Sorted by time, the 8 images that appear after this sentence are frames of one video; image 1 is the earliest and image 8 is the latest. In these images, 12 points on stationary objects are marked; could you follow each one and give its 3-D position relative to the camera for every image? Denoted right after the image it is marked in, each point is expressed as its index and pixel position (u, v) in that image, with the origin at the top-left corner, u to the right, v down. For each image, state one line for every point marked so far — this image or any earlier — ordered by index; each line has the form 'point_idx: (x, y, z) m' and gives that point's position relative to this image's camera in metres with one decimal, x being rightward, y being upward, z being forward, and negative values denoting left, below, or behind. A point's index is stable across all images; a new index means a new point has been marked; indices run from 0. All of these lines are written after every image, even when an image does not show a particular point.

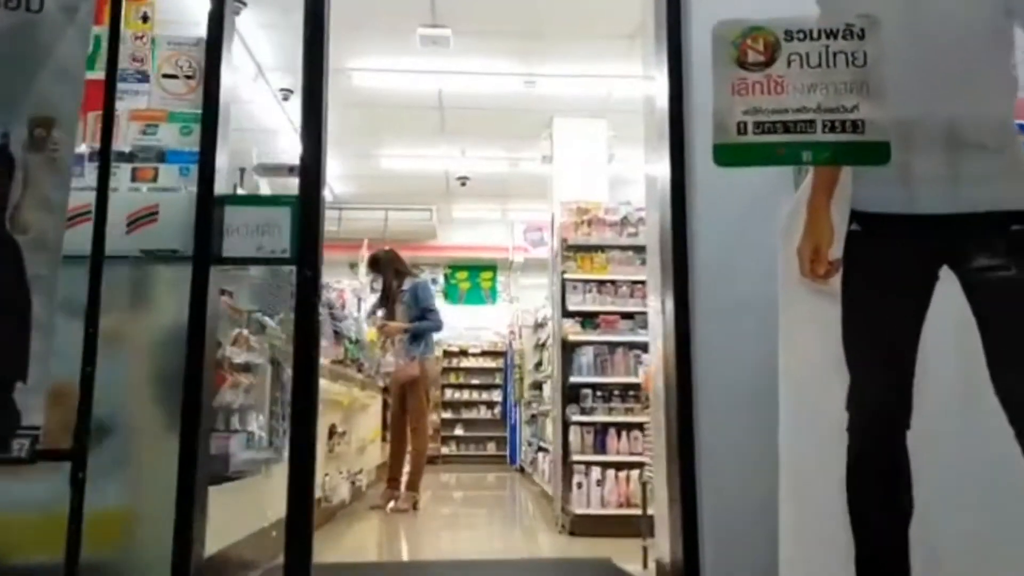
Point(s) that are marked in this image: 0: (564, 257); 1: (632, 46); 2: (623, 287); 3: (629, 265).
0: (+0.4, +0.2, +5.5) m
1: (+1.1, +2.2, +7.1) m
2: (+0.8, 0.0, +5.4) m
3: (+0.8, +0.2, +5.5) m
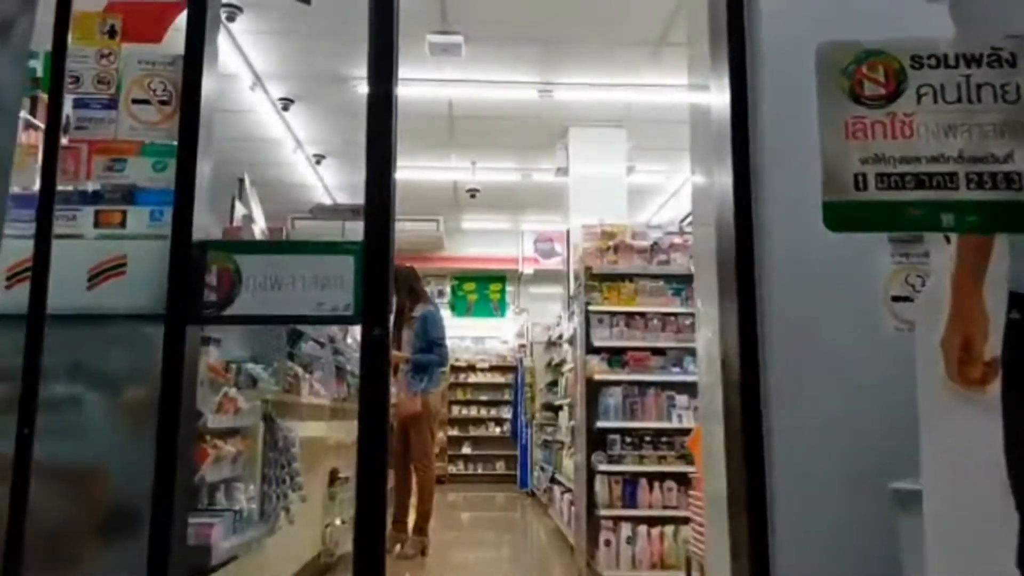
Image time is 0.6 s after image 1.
0: (+0.5, 0.0, +5.0) m
1: (+1.2, +2.0, +6.6) m
2: (+0.9, -0.2, +5.0) m
3: (+0.9, 0.0, +5.0) m
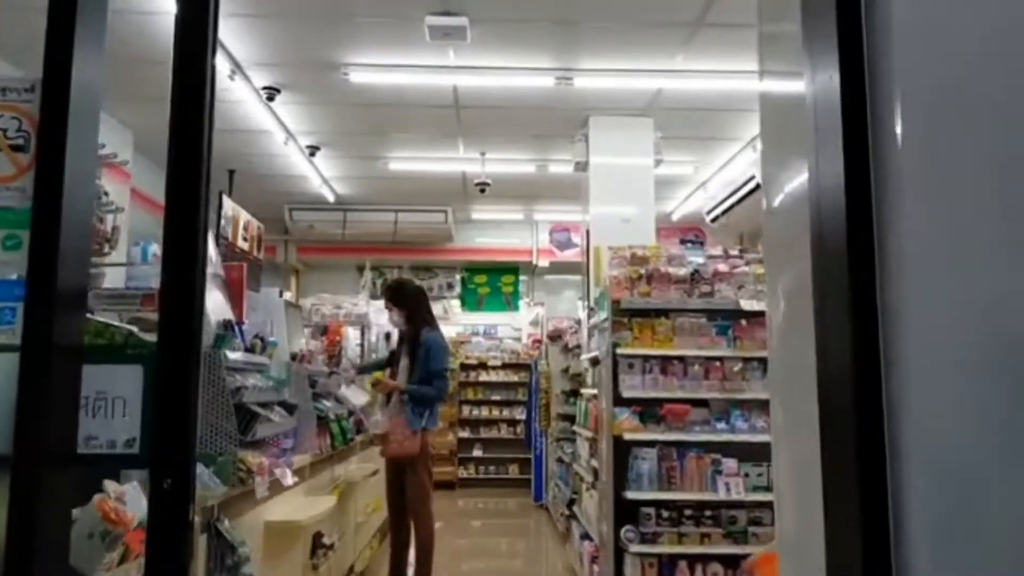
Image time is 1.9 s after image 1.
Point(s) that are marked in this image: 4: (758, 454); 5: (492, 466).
0: (+0.6, -0.2, +4.2) m
1: (+1.3, +1.8, +5.7) m
2: (+1.0, -0.4, +4.1) m
3: (+1.0, -0.2, +4.2) m
4: (+1.3, -0.9, +4.2) m
5: (-0.3, -2.8, +12.6) m
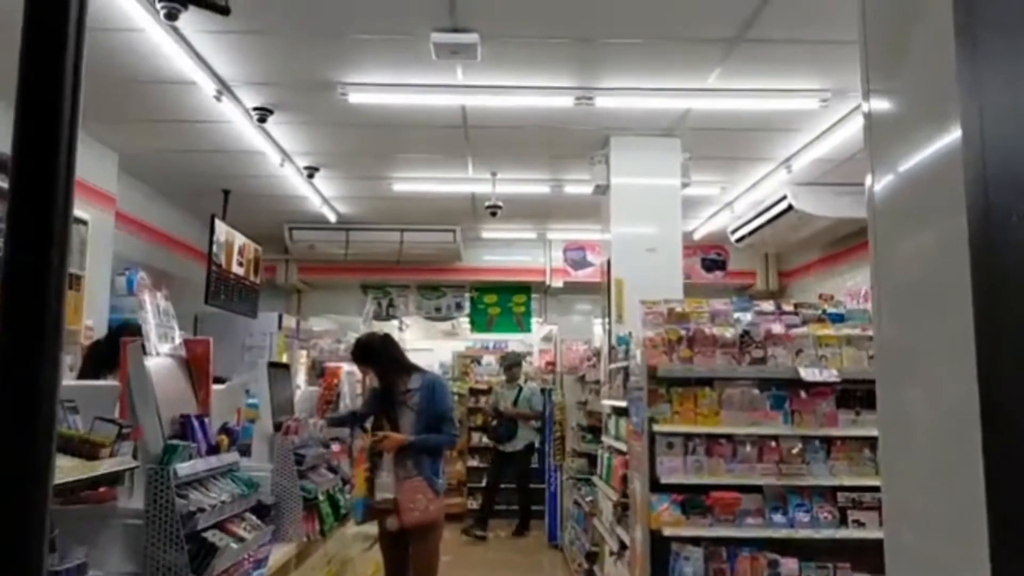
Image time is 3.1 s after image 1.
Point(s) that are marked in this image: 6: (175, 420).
0: (+0.6, -0.5, +3.6) m
1: (+1.4, +1.5, +5.1) m
2: (+1.0, -0.7, +3.5) m
3: (+1.1, -0.5, +3.5) m
4: (+1.4, -1.2, +3.6) m
5: (-0.1, -3.1, +11.9) m
6: (-1.1, -0.4, +2.6) m
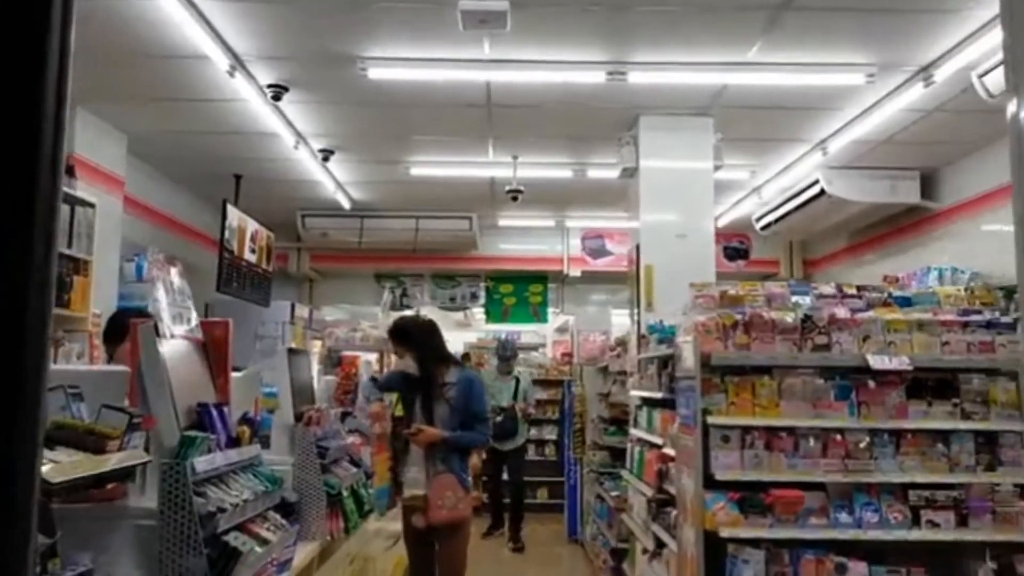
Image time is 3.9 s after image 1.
0: (+0.8, -0.4, +3.3) m
1: (+1.6, +1.6, +4.8) m
2: (+1.2, -0.6, +3.2) m
3: (+1.2, -0.5, +3.3) m
4: (+1.6, -1.1, +3.3) m
5: (+0.1, -3.0, +11.7) m
6: (-1.0, -0.4, +2.4) m
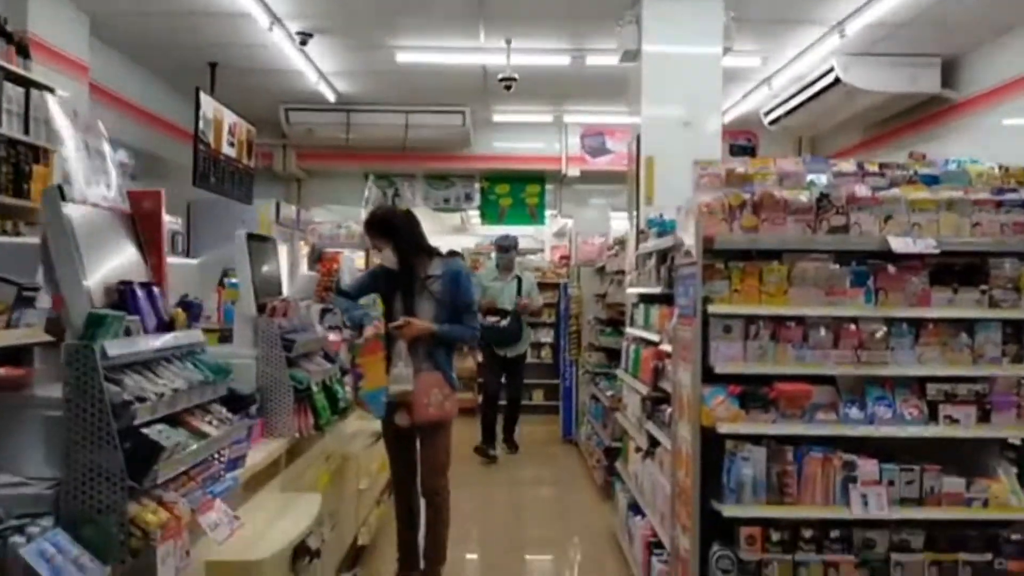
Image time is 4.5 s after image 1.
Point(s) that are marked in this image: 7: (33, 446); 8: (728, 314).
0: (+0.7, +0.1, +2.9) m
1: (+1.5, +2.3, +4.2) m
2: (+1.1, -0.2, +2.9) m
3: (+1.2, 0.0, +2.9) m
4: (+1.5, -0.6, +3.0) m
5: (0.0, -1.5, +11.6) m
6: (-1.0, 0.0, +2.0) m
7: (-1.1, -0.4, +1.8) m
8: (+0.8, -0.1, +2.9) m
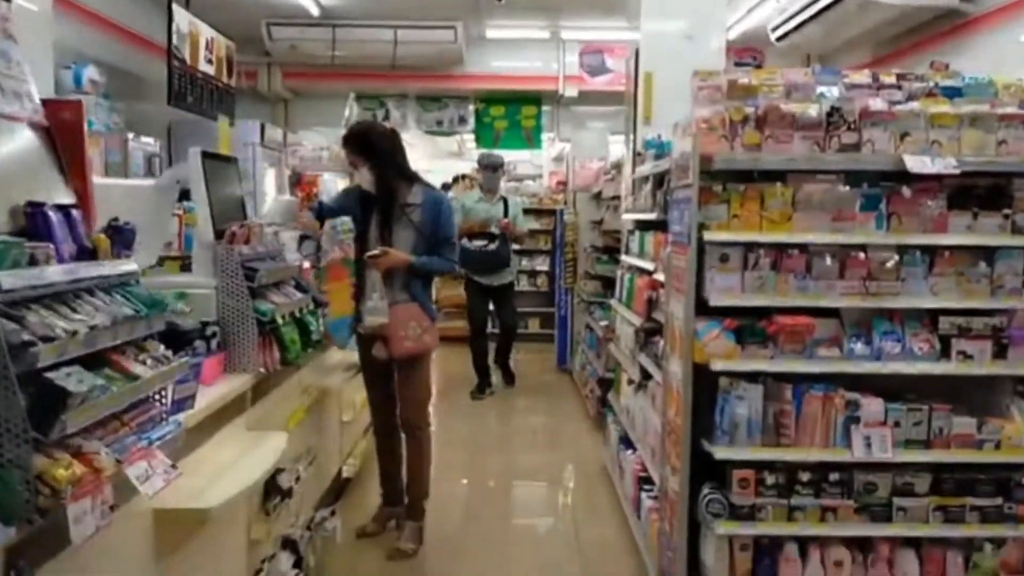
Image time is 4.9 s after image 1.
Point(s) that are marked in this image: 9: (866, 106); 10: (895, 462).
0: (+0.7, +0.3, +2.7) m
1: (+1.5, +2.6, +3.8) m
2: (+1.1, +0.1, +2.7) m
3: (+1.1, +0.3, +2.7) m
4: (+1.4, -0.3, +2.8) m
5: (0.0, -0.5, +11.5) m
6: (-1.1, +0.2, +1.8) m
7: (-1.2, -0.2, +1.5) m
8: (+0.7, +0.2, +2.6) m
9: (+1.2, +0.6, +2.7) m
10: (+1.3, -0.6, +2.6) m
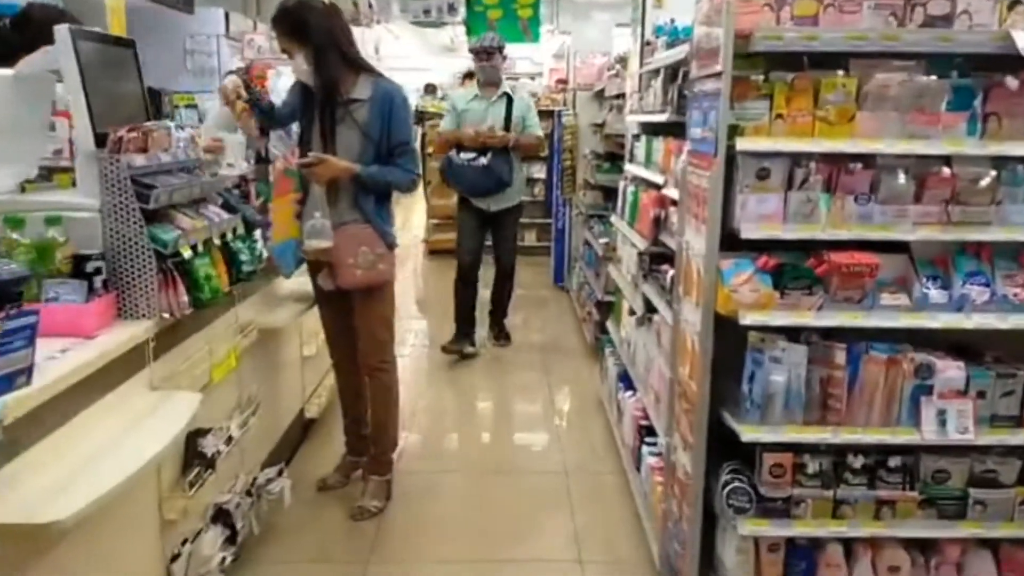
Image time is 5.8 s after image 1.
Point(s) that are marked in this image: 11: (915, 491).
0: (+0.6, +0.5, +2.0) m
1: (+1.4, +2.9, +2.8) m
2: (+1.0, +0.3, +2.0) m
3: (+1.0, +0.4, +2.0) m
4: (+1.3, -0.1, +2.2) m
5: (-0.1, +0.8, +10.8) m
6: (-1.2, +0.3, +1.1) m
7: (-1.2, -0.2, +0.9) m
8: (+0.6, +0.3, +2.0) m
9: (+1.1, +0.8, +2.0) m
10: (+1.2, -0.4, +2.0) m
11: (+1.1, -0.5, +2.1) m
